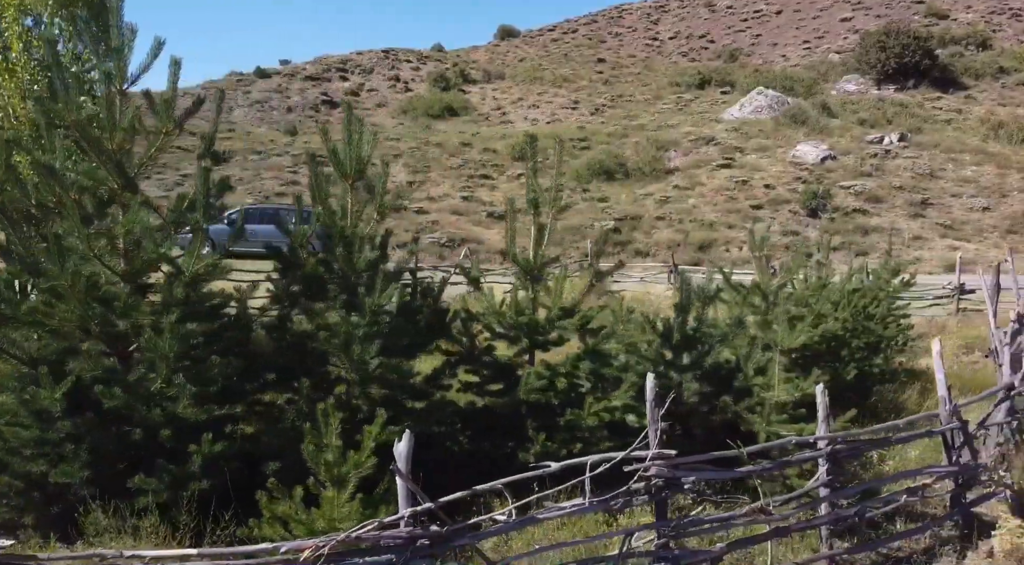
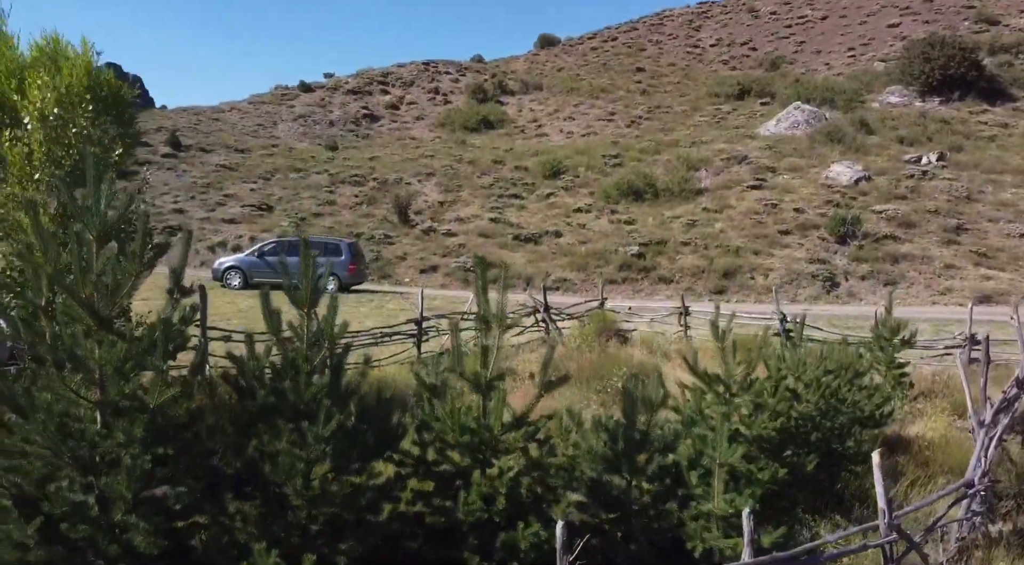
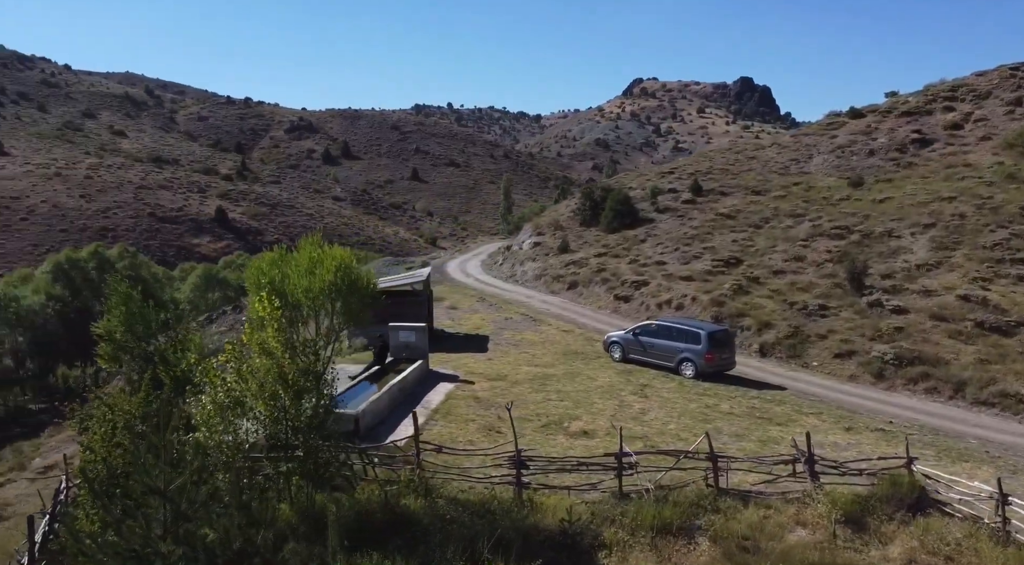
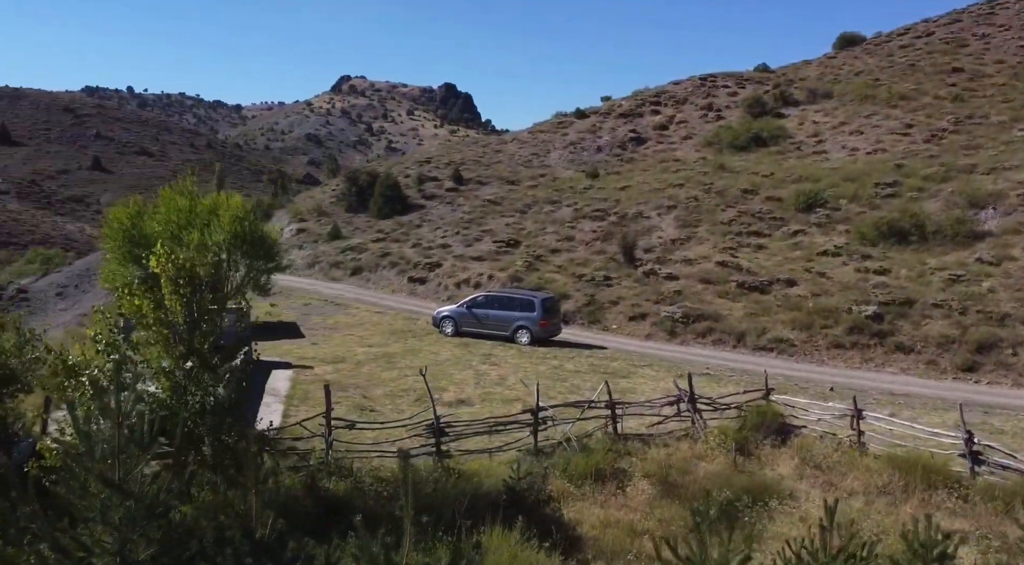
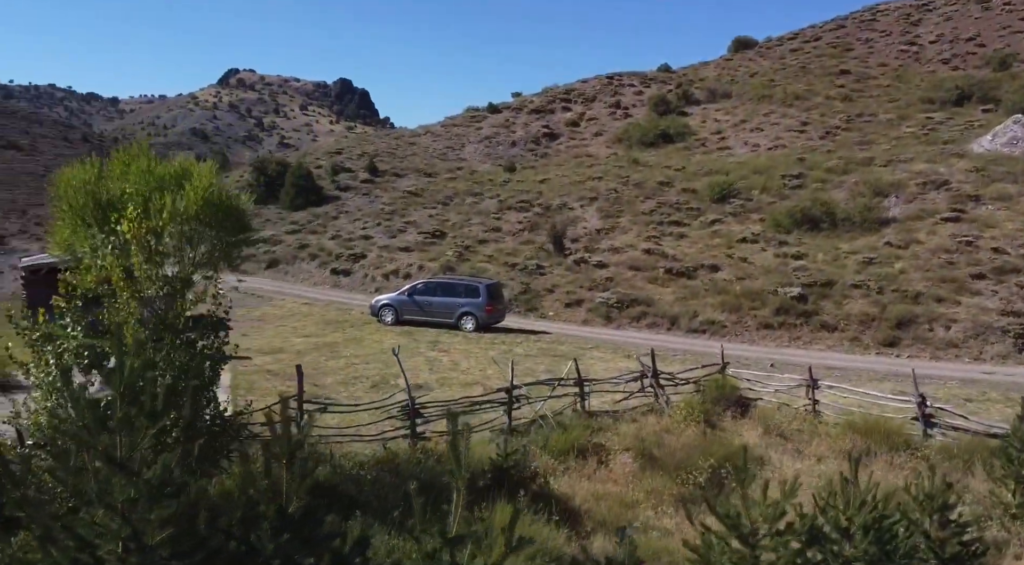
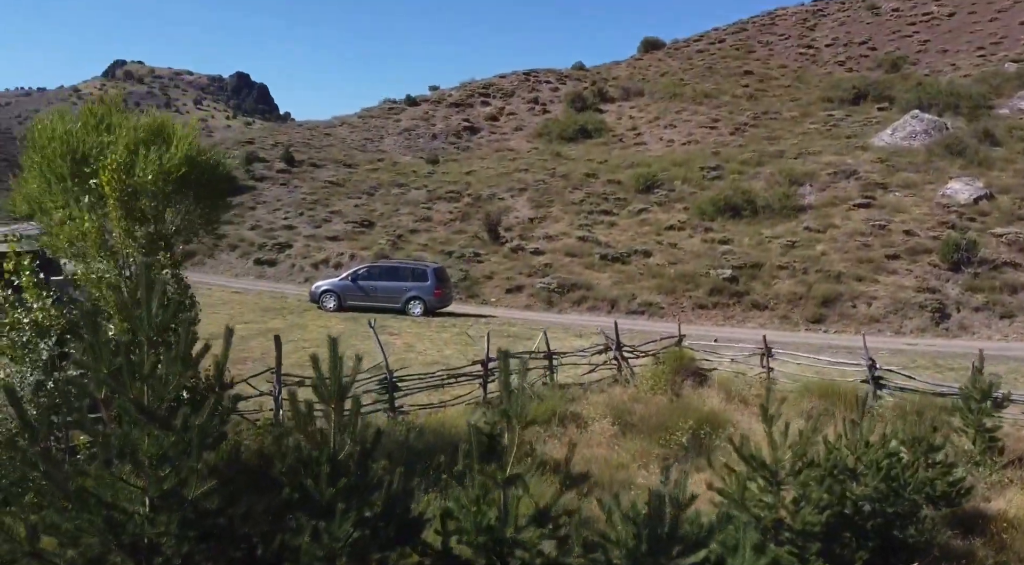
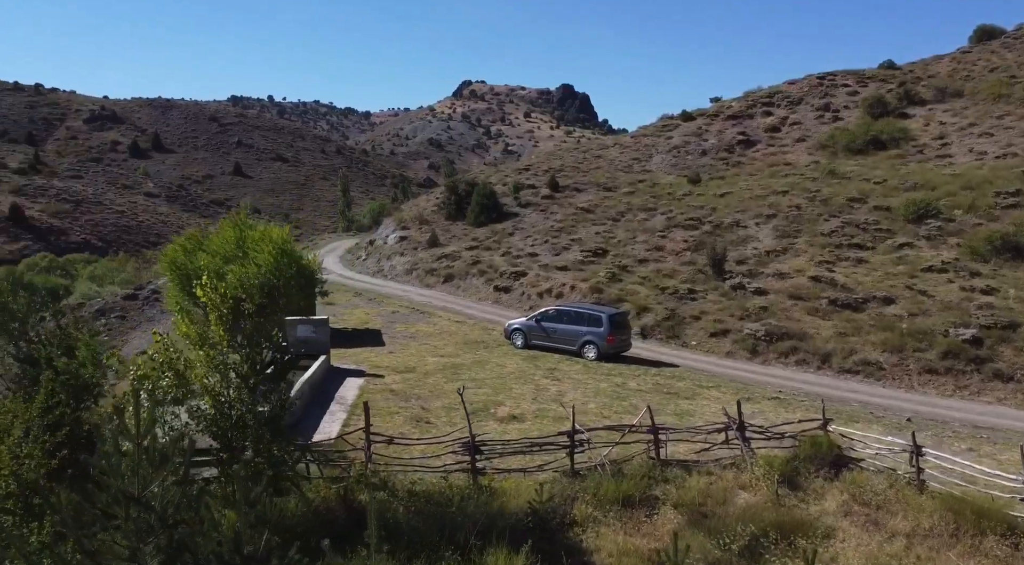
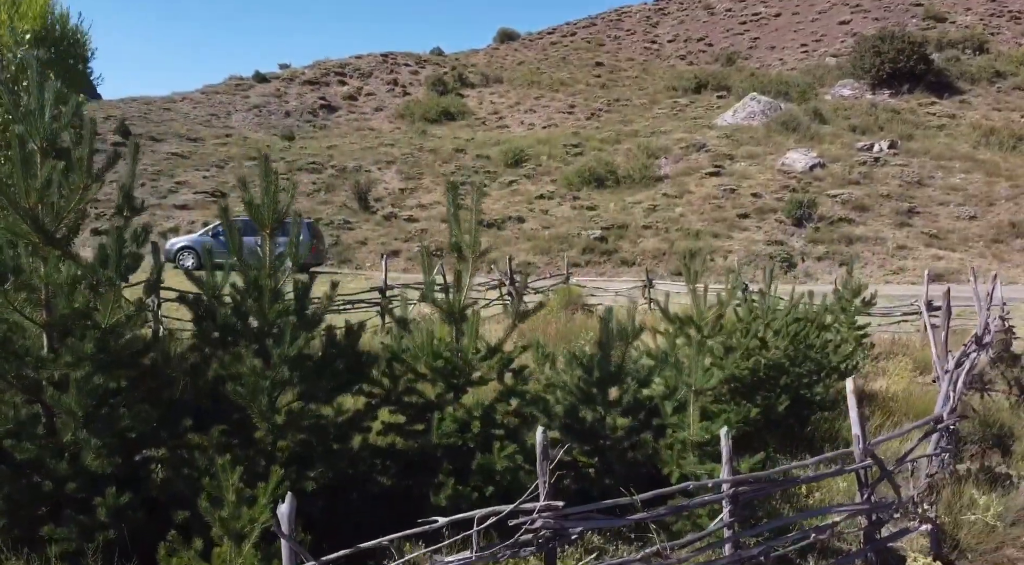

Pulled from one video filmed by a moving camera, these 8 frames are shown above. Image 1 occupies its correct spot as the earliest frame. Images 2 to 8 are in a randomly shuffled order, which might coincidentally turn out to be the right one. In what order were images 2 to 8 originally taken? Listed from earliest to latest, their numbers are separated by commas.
8, 2, 6, 5, 4, 7, 3
